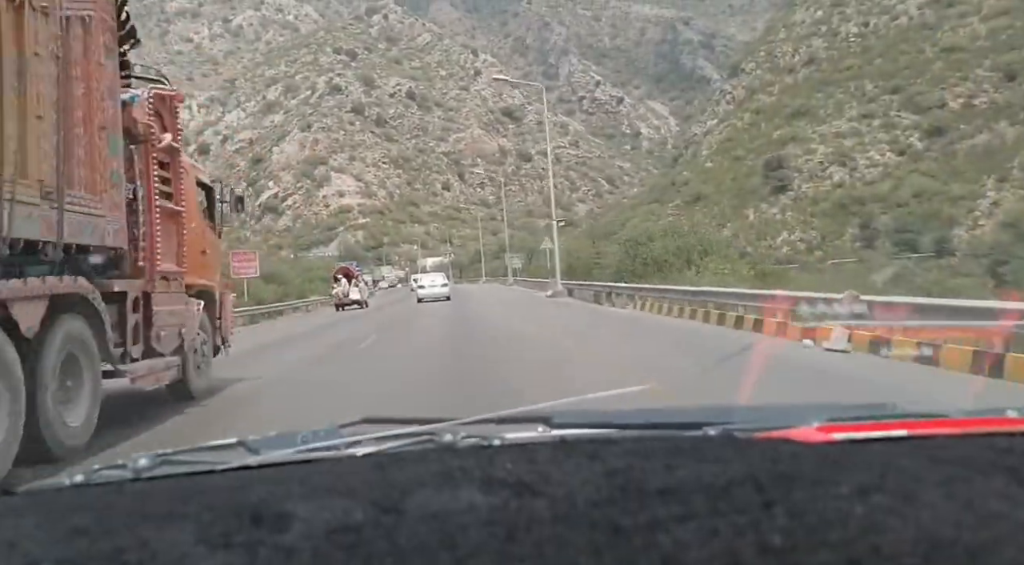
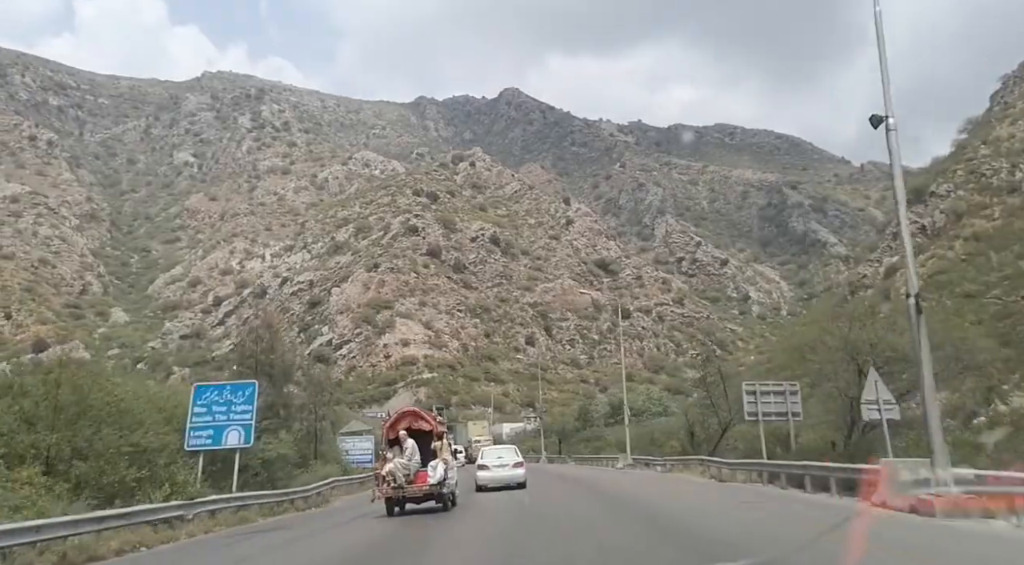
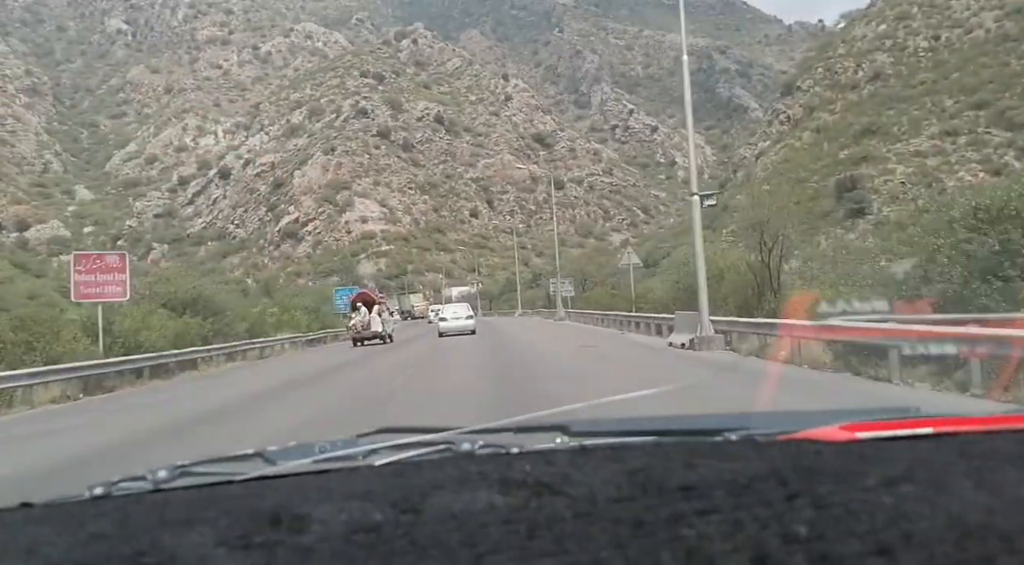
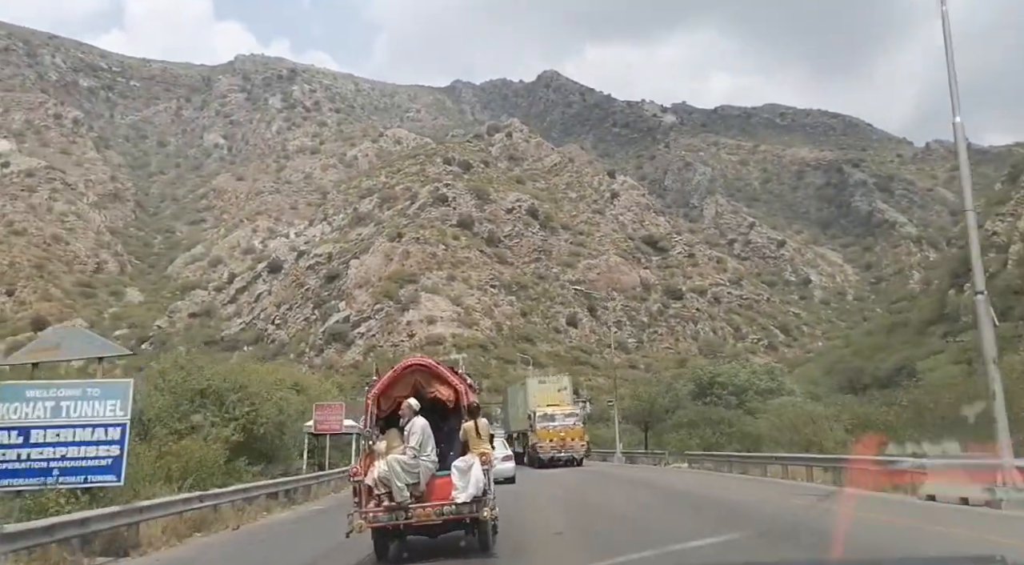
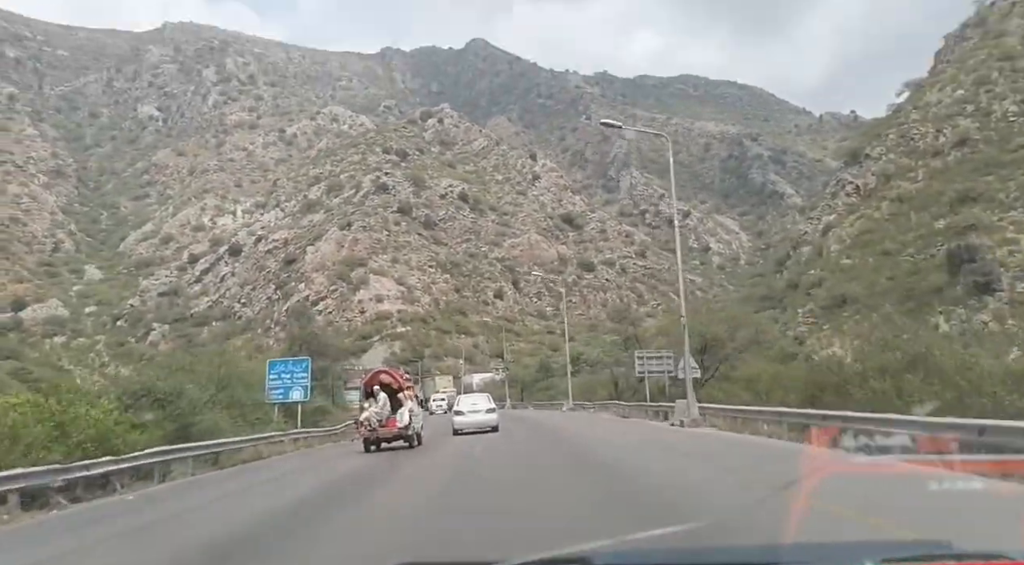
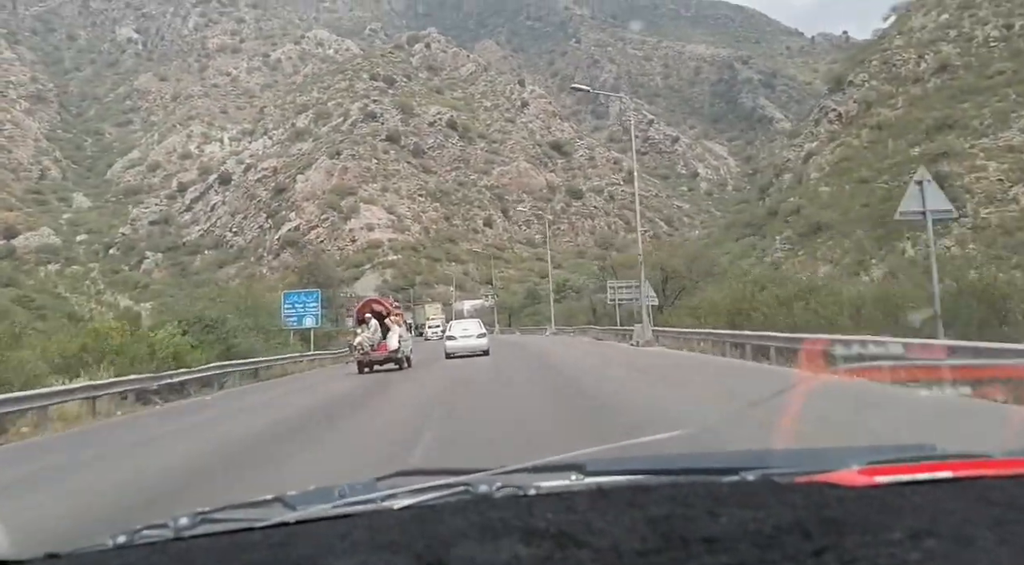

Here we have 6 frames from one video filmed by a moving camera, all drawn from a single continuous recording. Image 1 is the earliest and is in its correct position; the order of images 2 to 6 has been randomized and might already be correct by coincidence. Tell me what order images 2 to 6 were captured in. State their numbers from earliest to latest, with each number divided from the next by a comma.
3, 6, 5, 2, 4
